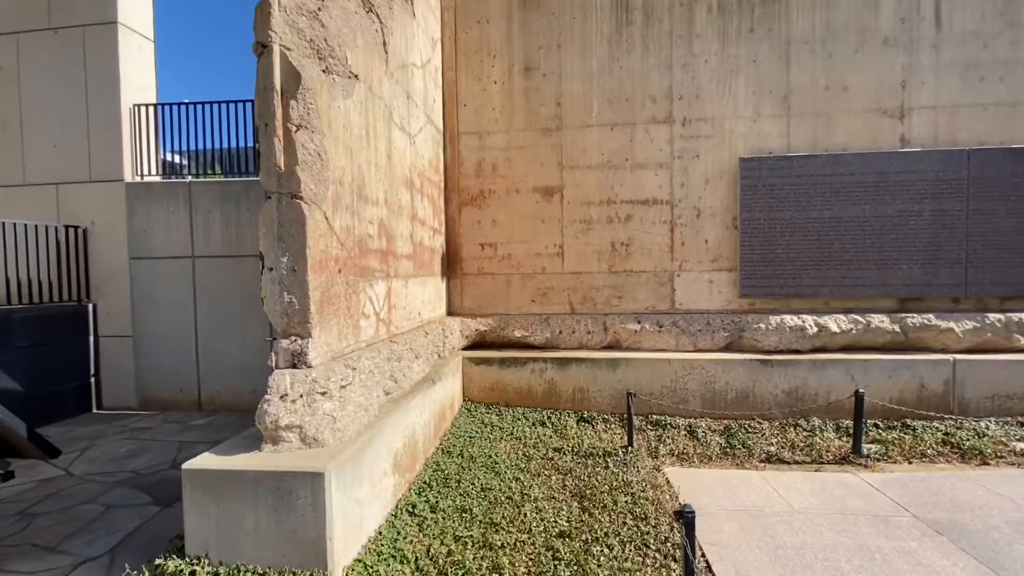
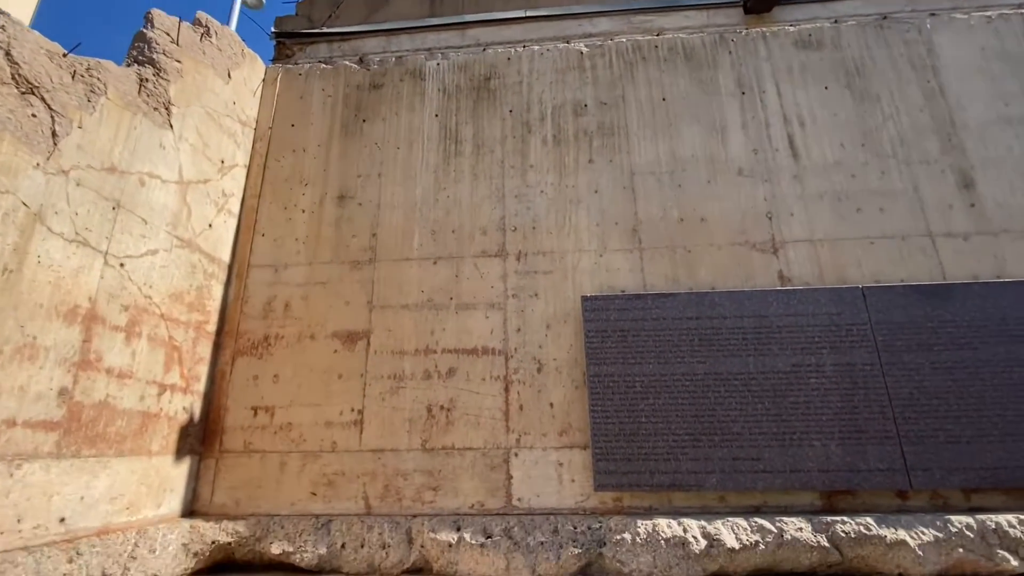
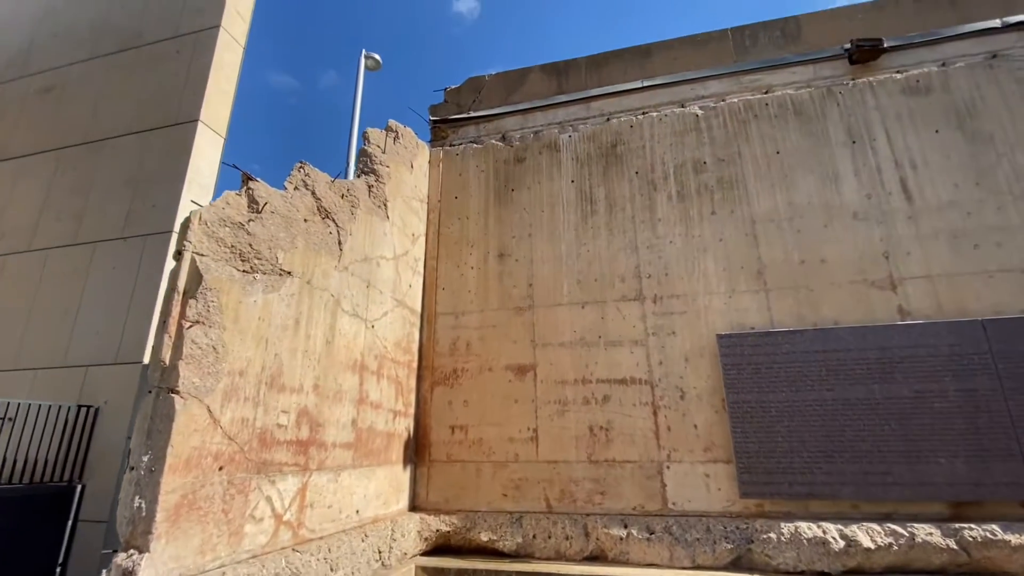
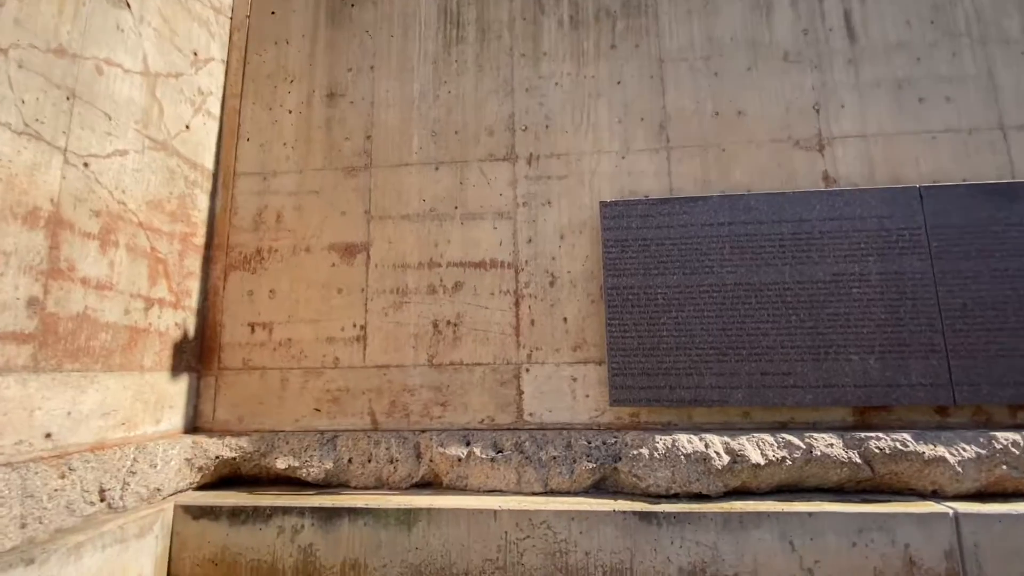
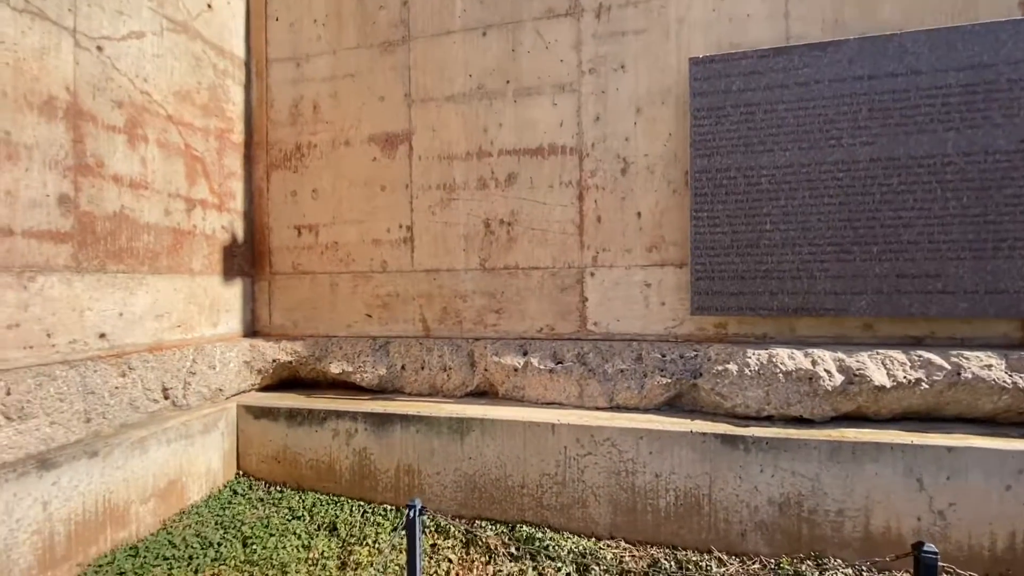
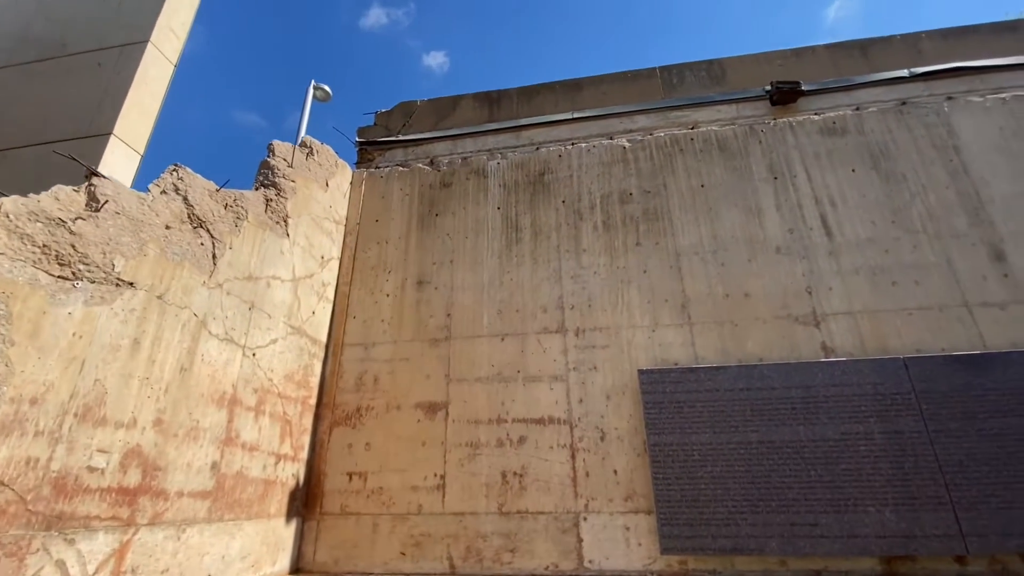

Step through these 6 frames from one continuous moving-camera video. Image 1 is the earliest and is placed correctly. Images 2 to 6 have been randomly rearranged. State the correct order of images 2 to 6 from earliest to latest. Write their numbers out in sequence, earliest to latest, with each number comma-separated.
3, 6, 2, 4, 5
